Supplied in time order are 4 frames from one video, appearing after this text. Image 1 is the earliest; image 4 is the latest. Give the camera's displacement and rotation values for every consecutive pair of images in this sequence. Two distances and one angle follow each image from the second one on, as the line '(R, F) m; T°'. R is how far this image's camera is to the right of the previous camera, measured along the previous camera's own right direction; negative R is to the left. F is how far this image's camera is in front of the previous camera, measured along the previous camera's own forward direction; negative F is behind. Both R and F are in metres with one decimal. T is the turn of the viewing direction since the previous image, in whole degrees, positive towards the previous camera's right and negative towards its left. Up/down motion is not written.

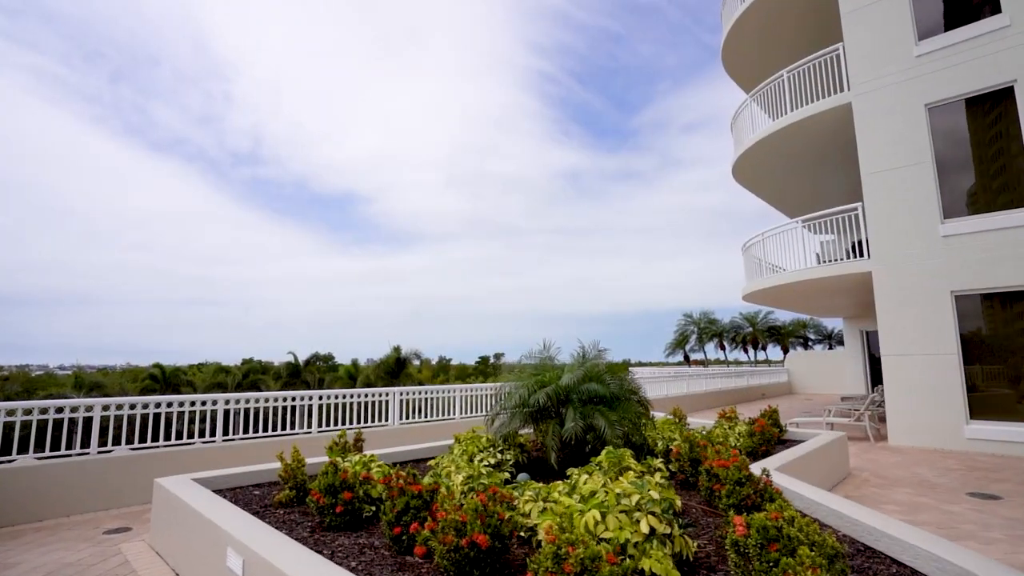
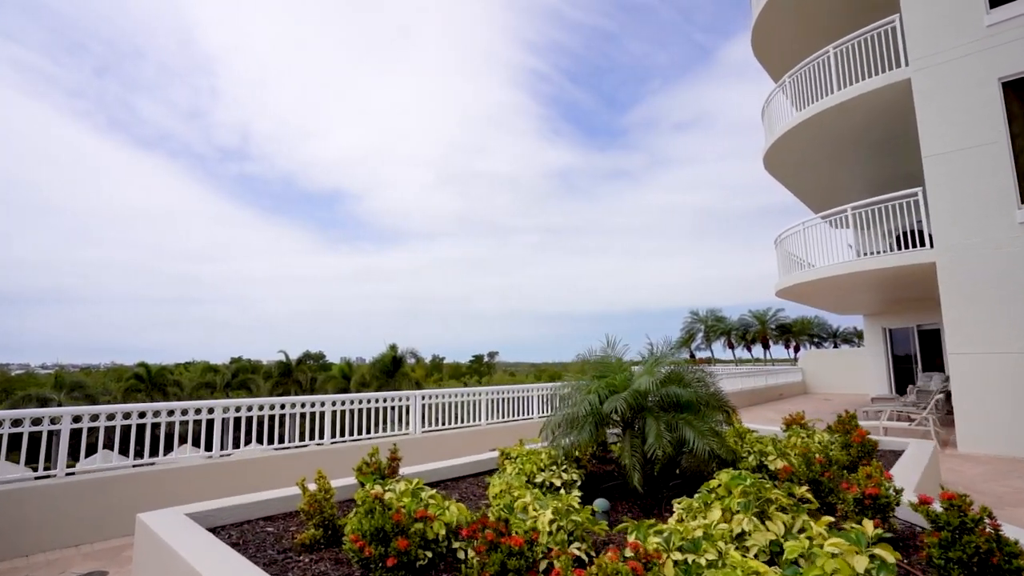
(-0.6, +0.9) m; +1°
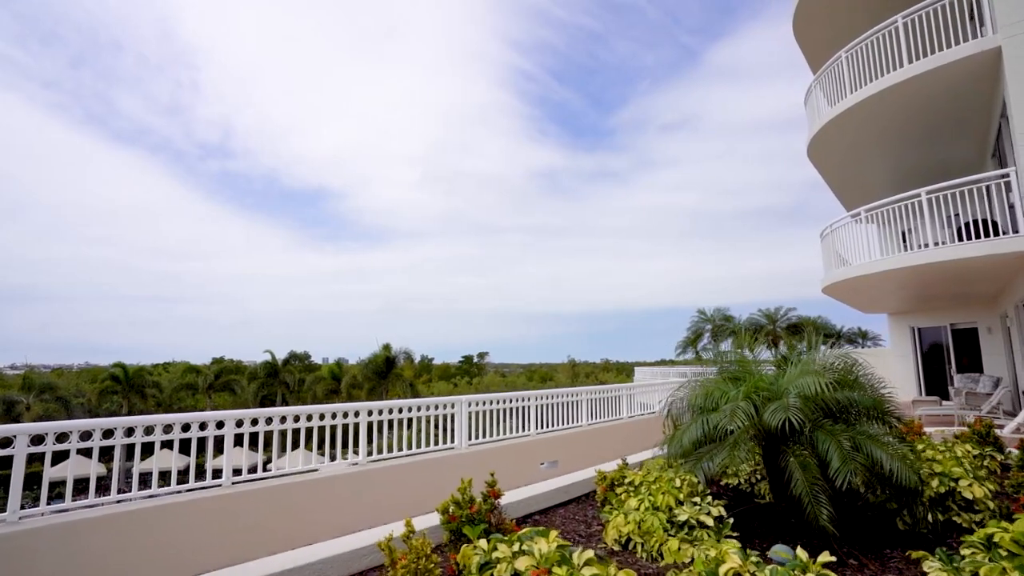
(-0.8, +1.0) m; +2°
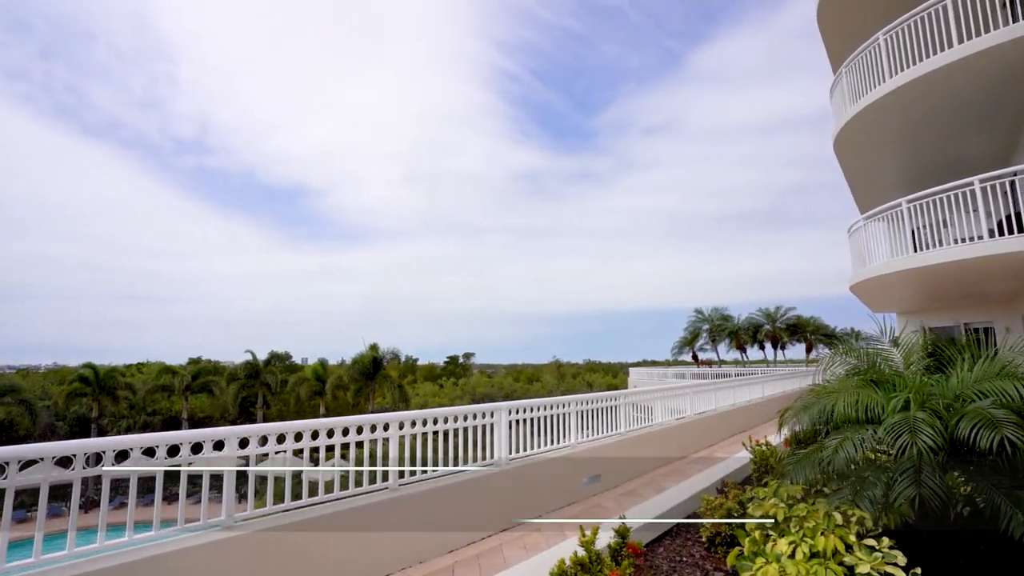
(-0.6, +0.8) m; +2°
